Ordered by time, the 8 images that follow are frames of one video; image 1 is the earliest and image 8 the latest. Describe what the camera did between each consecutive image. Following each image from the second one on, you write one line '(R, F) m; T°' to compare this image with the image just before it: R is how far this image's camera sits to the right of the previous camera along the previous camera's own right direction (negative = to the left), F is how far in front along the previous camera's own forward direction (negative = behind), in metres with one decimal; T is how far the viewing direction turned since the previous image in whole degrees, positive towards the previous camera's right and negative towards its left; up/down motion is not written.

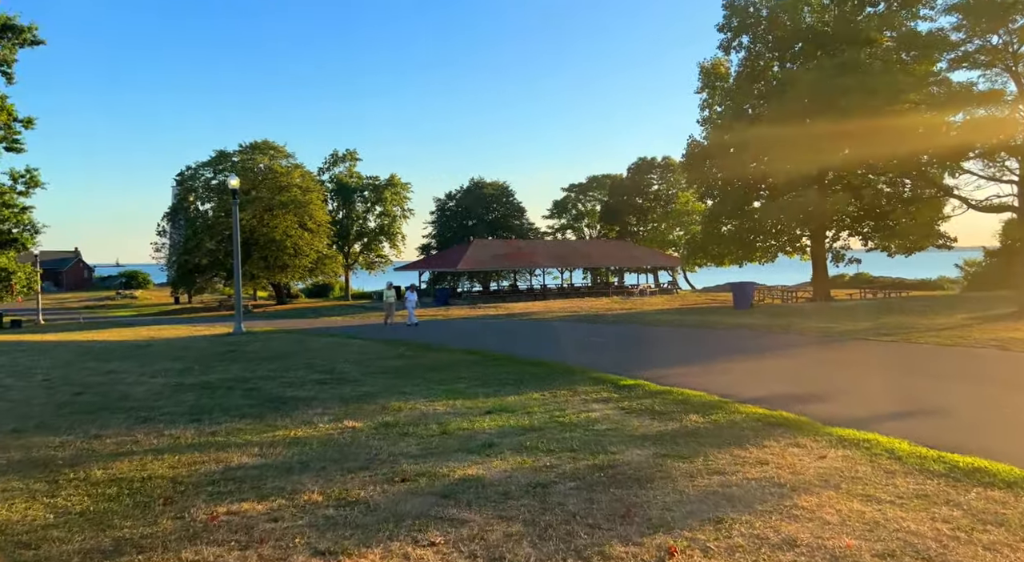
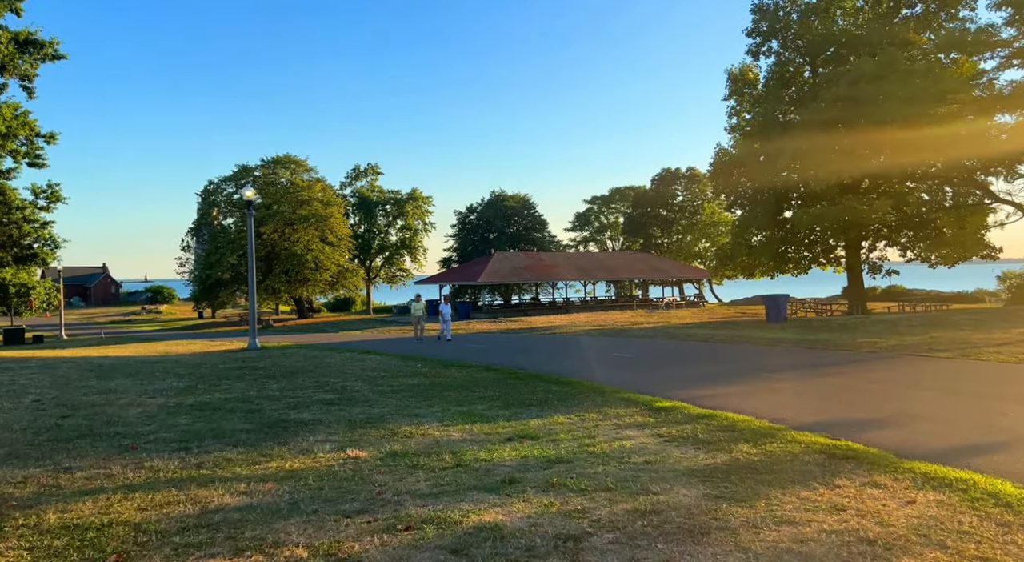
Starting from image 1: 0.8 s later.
(0.0, +0.9) m; -2°
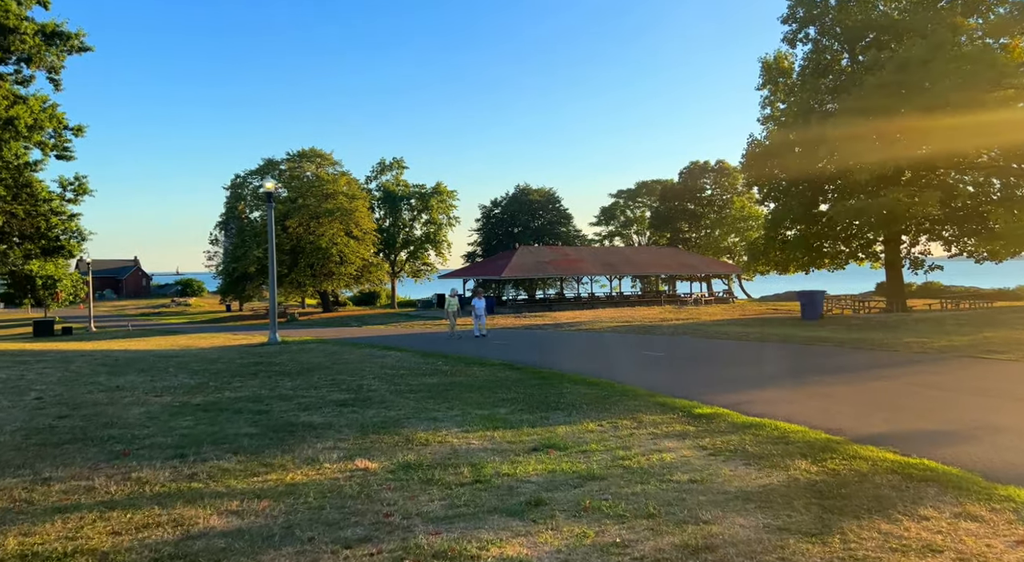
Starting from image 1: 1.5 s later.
(0.0, +0.8) m; -2°
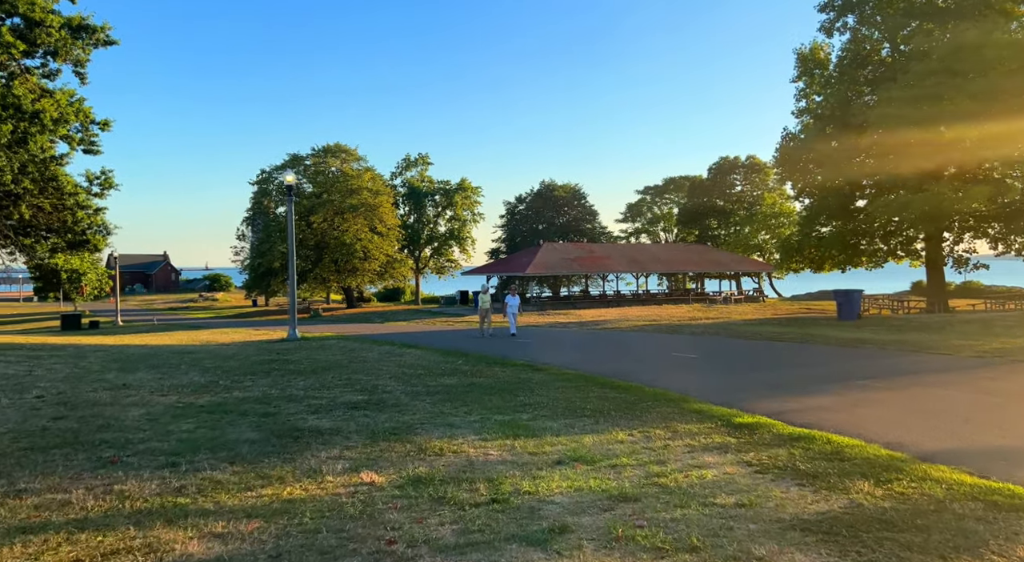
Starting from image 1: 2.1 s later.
(0.0, +0.7) m; -2°
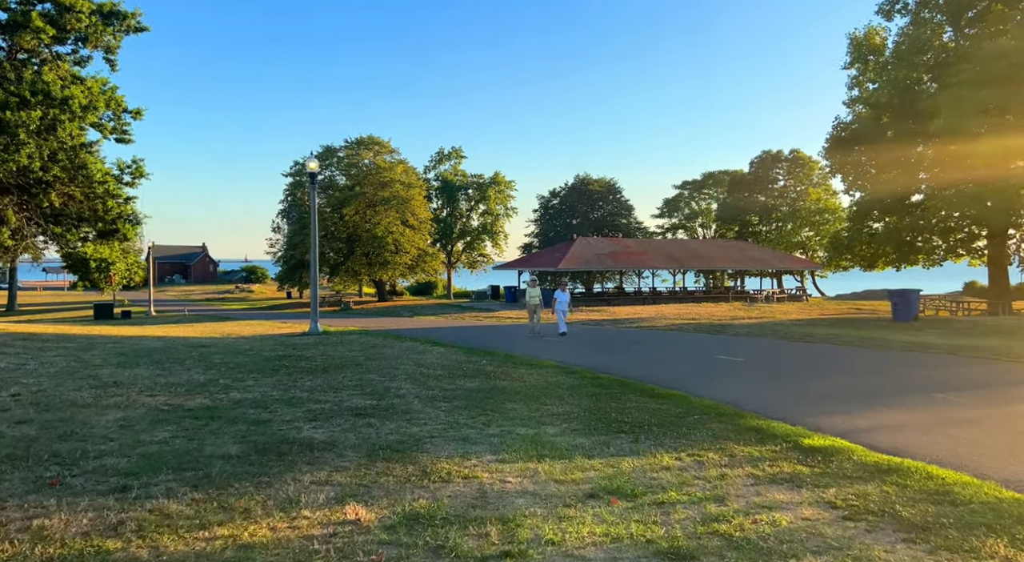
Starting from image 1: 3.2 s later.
(+0.1, +1.2) m; -3°
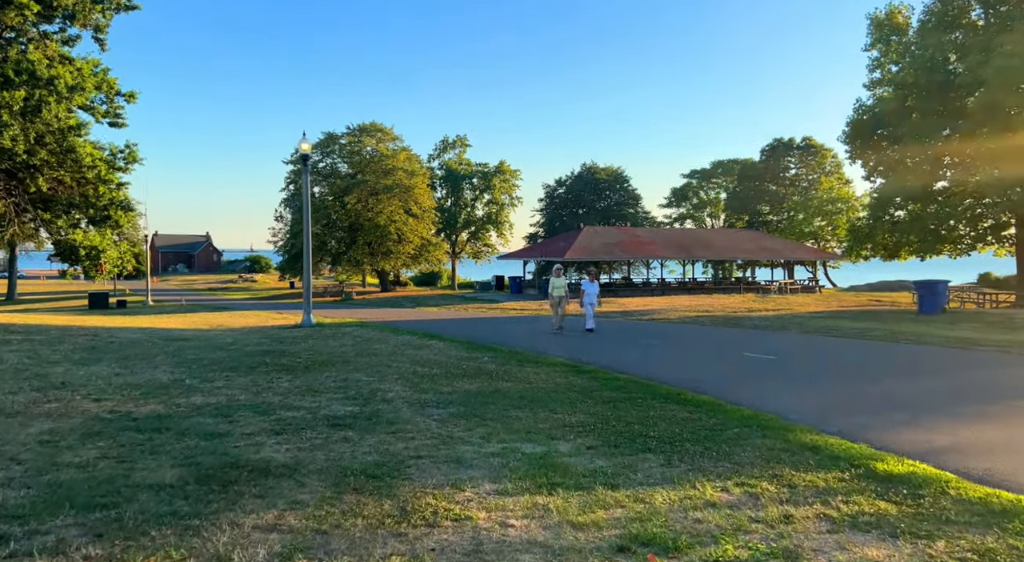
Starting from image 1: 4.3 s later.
(0.0, +1.3) m; 0°
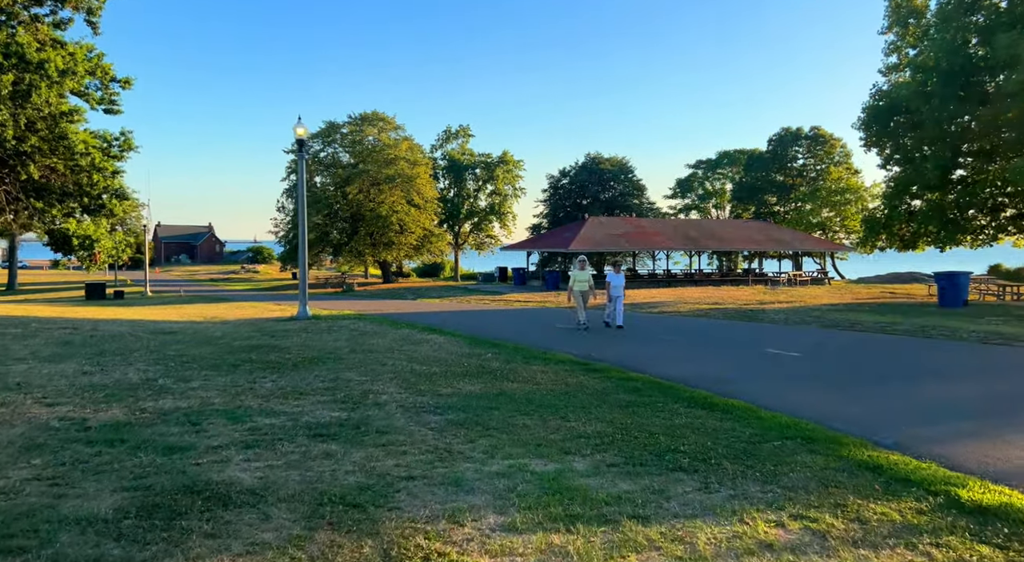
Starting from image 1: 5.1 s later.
(0.0, +0.9) m; 0°
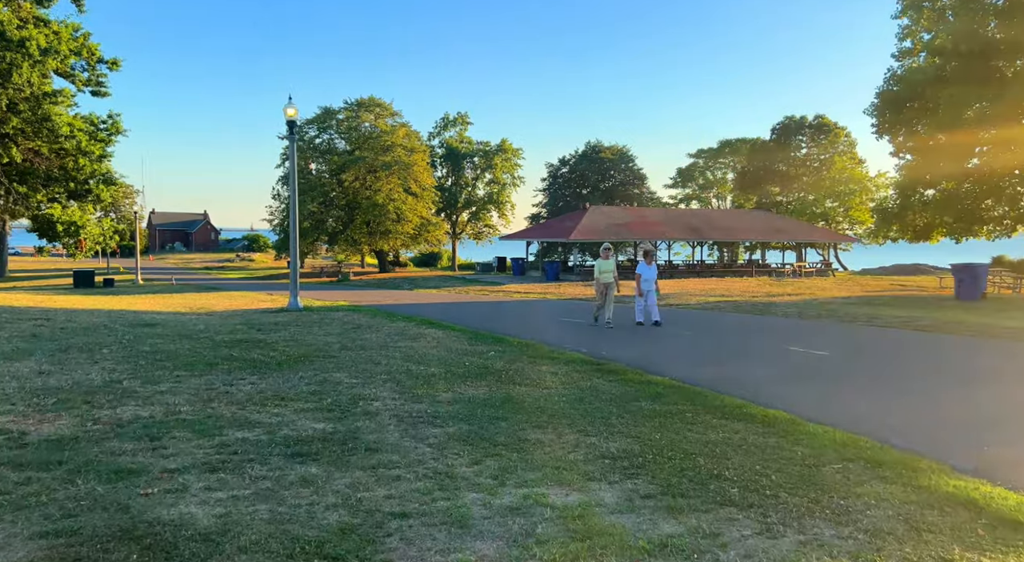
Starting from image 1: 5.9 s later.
(-0.1, +1.0) m; 0°
